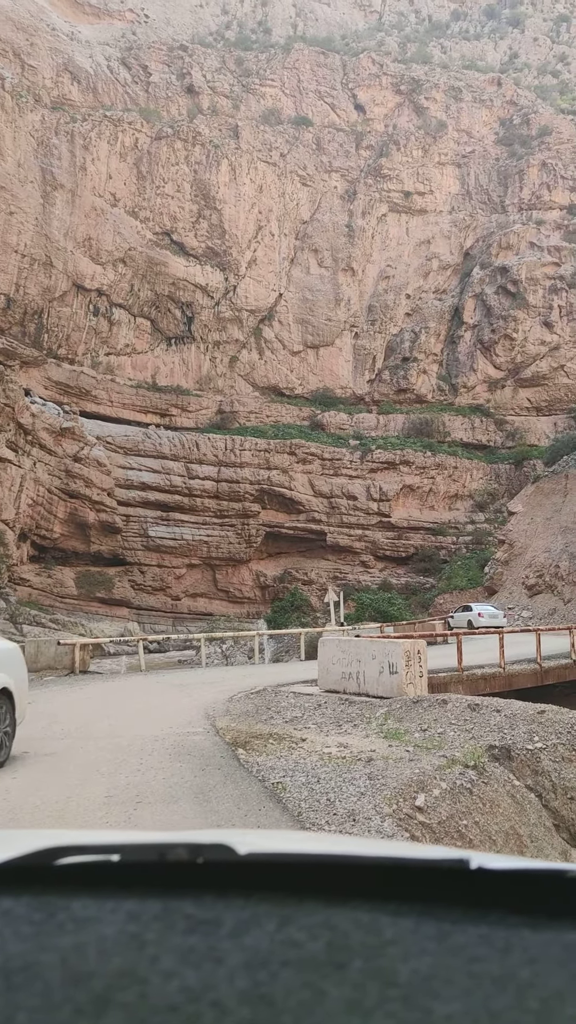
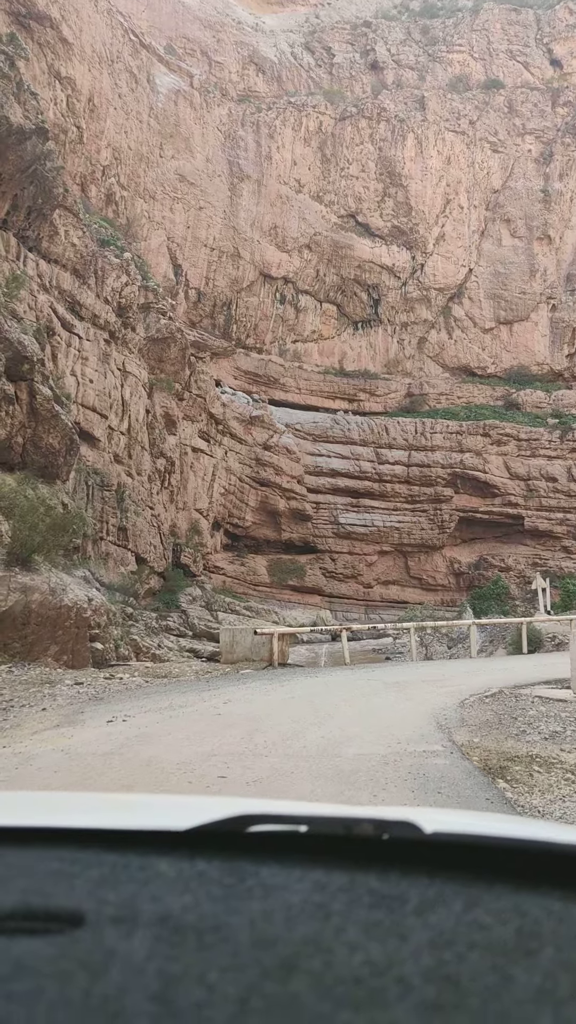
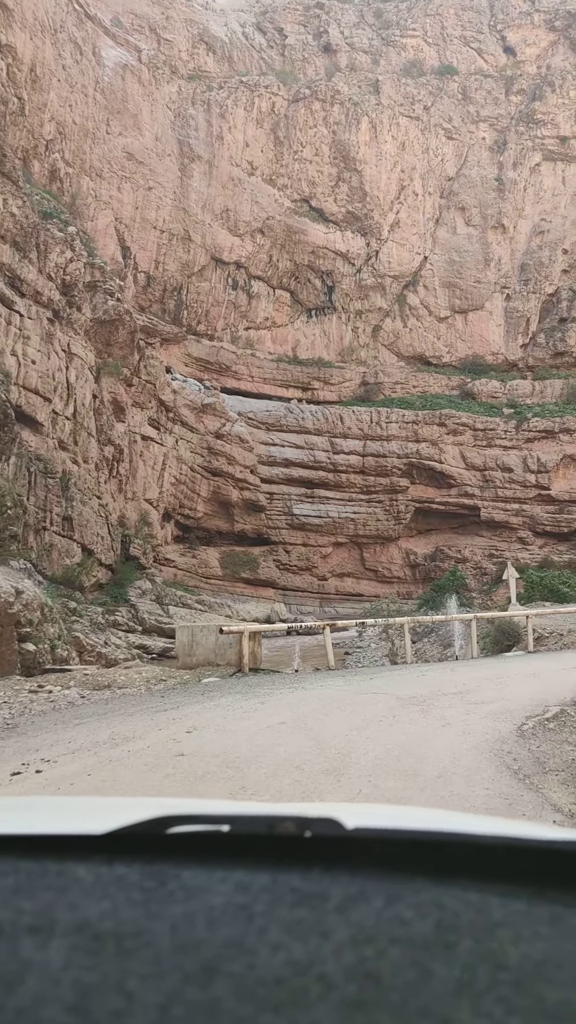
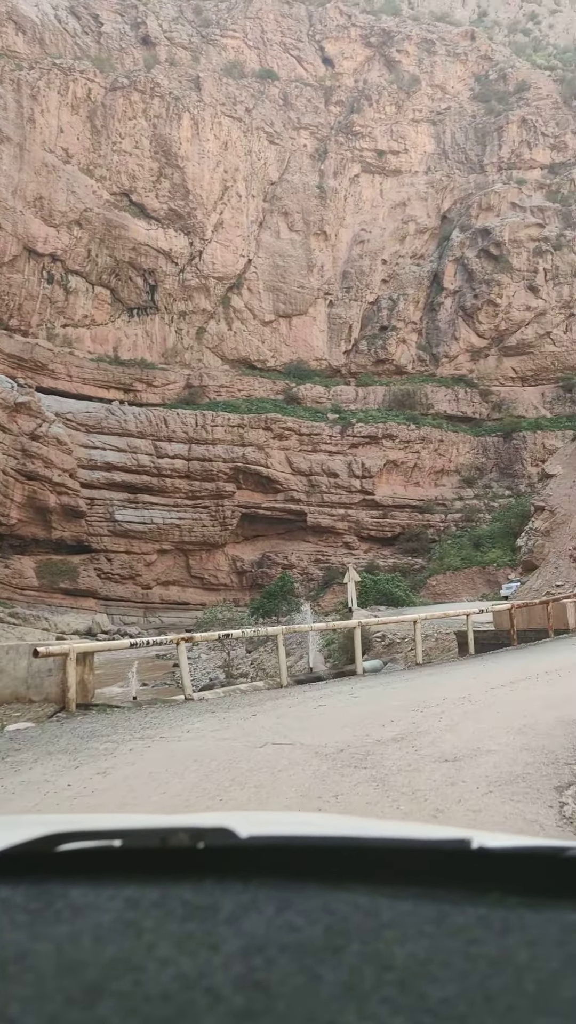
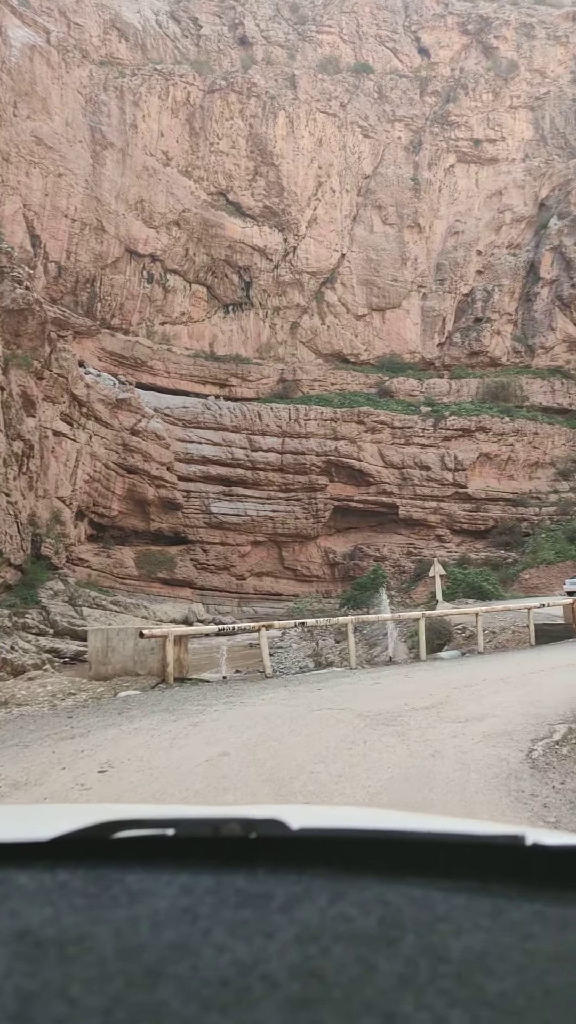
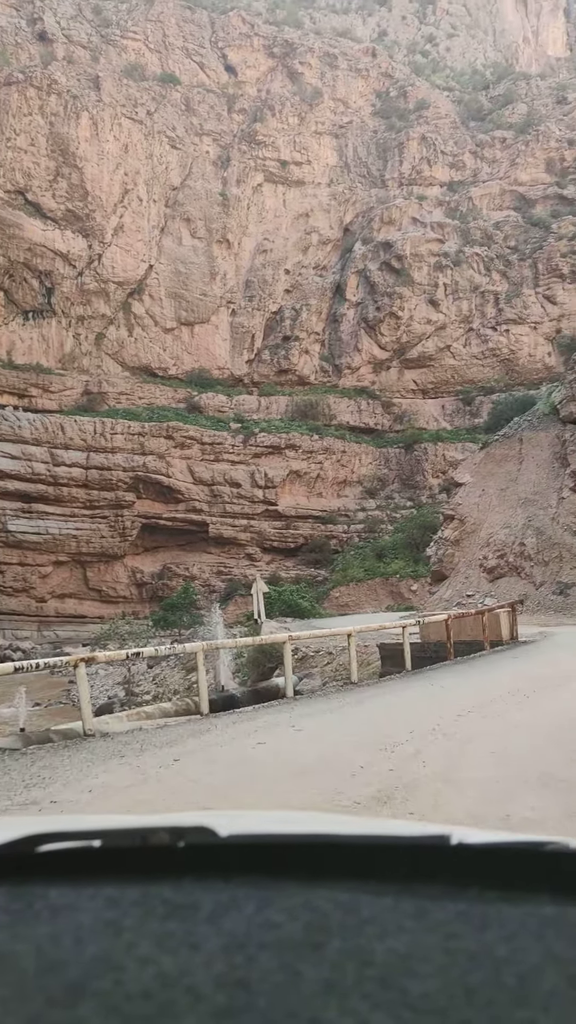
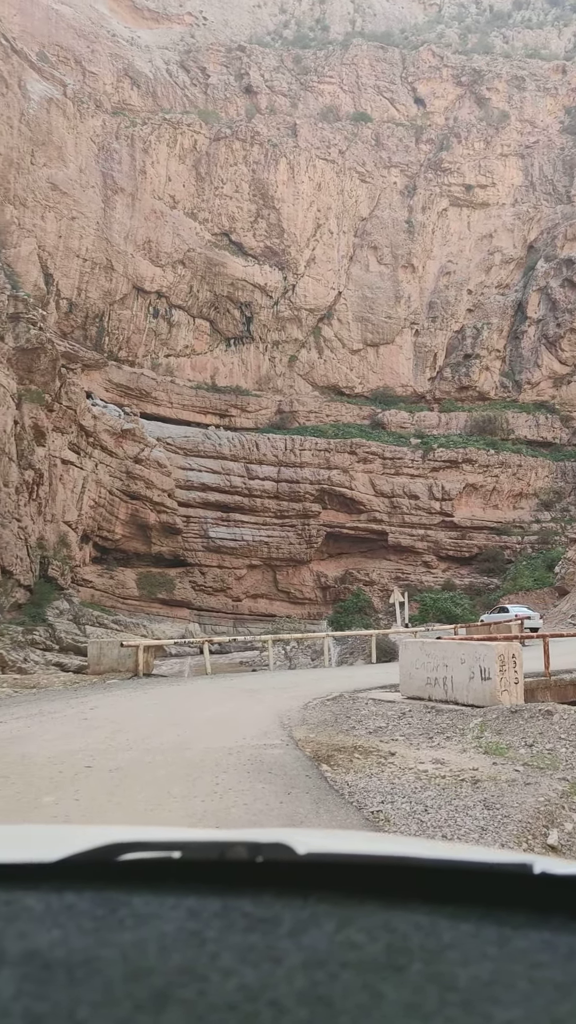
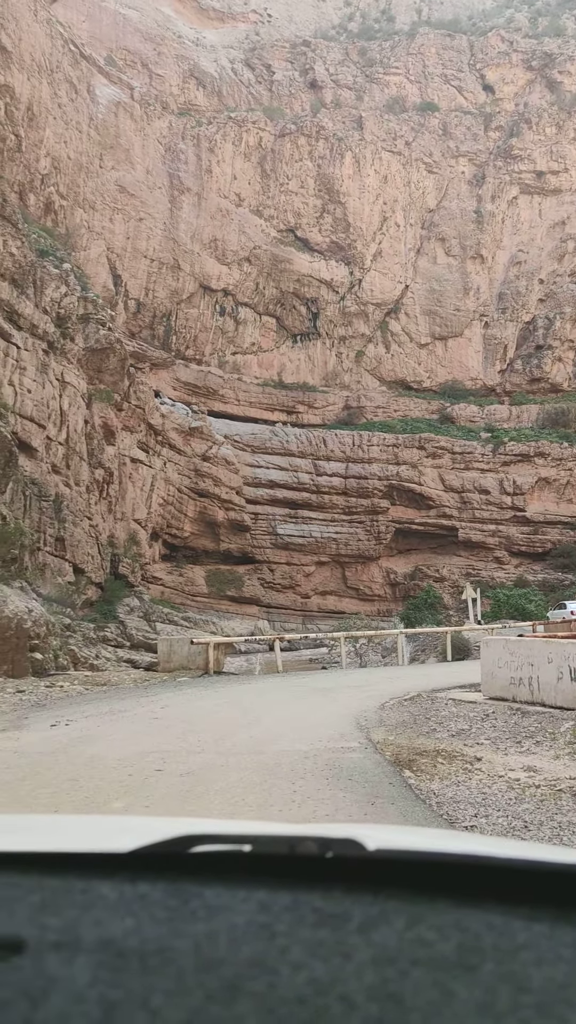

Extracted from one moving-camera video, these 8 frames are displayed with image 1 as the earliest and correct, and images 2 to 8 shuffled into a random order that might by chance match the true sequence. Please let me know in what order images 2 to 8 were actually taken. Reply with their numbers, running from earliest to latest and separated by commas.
7, 8, 2, 3, 5, 4, 6
